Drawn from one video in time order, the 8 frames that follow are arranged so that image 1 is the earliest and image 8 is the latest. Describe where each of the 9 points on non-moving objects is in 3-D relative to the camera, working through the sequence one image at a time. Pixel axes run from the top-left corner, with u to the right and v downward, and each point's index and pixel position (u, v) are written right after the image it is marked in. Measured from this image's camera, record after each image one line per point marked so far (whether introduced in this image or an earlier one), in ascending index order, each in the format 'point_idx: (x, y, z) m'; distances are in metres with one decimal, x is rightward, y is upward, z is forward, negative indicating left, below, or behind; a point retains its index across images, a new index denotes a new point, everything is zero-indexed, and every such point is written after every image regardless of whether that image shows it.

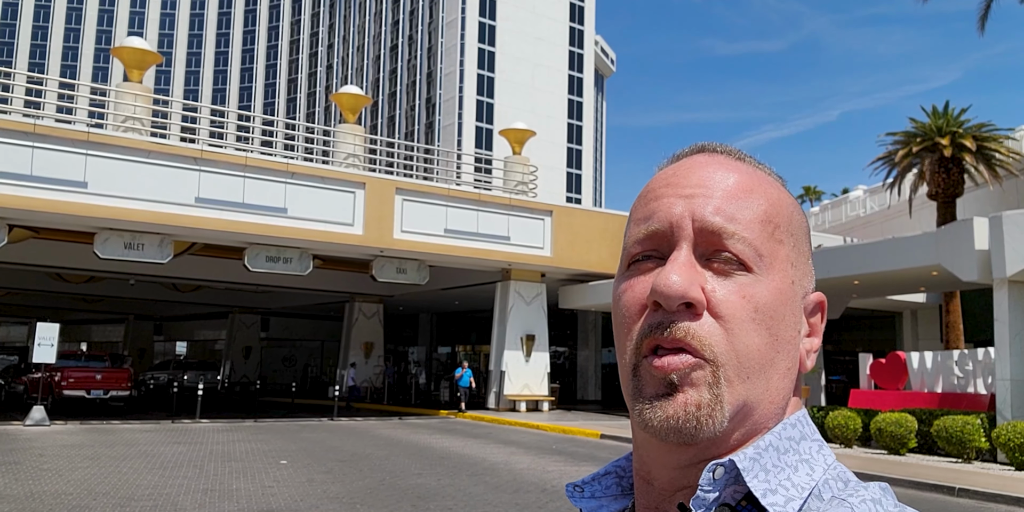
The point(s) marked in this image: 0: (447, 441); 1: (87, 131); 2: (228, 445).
0: (-1.3, -3.8, +17.1) m
1: (-10.0, +2.9, +19.7) m
2: (-5.3, -3.6, +15.7) m
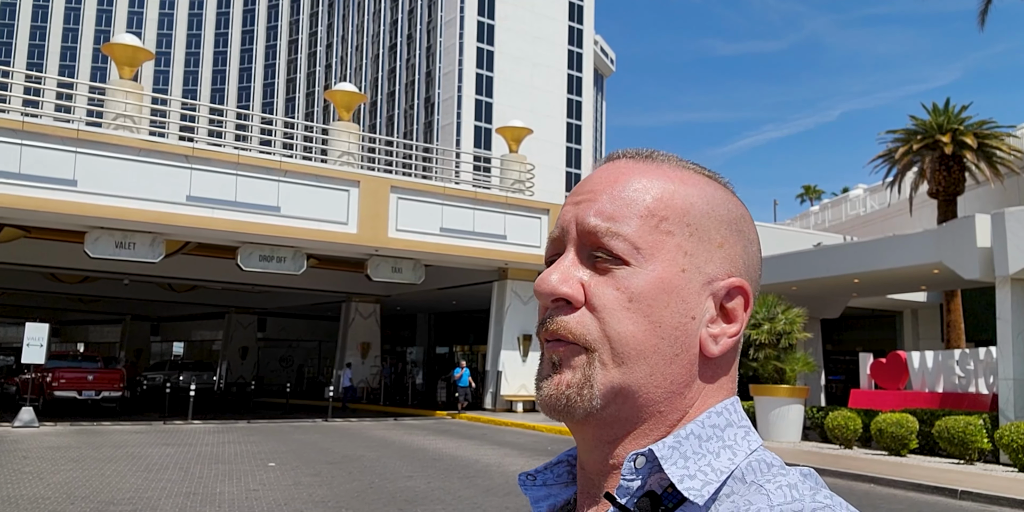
0: (-1.4, -3.8, +16.9) m
1: (-10.1, +3.0, +19.4) m
2: (-5.4, -3.5, +15.5) m
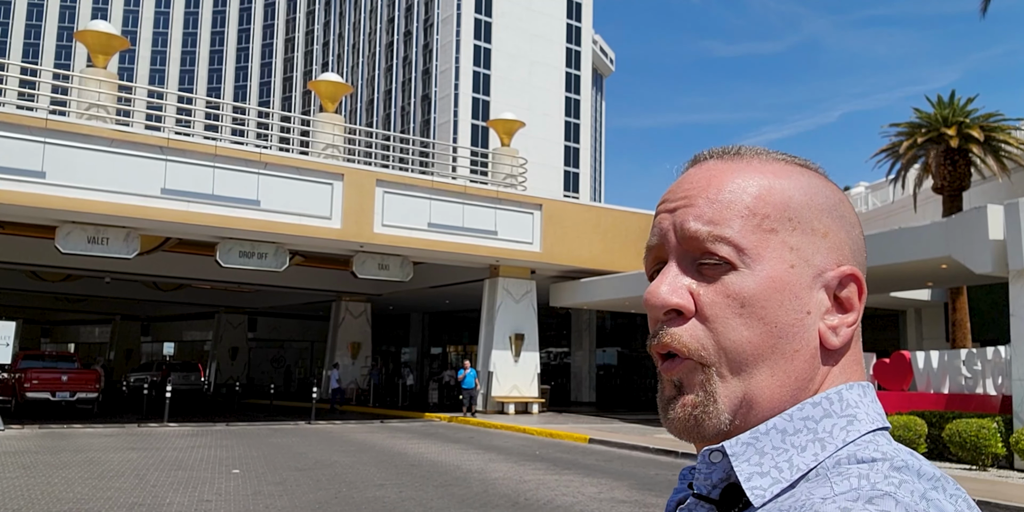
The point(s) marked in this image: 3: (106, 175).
0: (-1.7, -3.7, +16.0) m
1: (-10.4, +3.1, +18.6) m
2: (-5.7, -3.4, +14.6) m
3: (-9.3, +1.9, +19.2) m
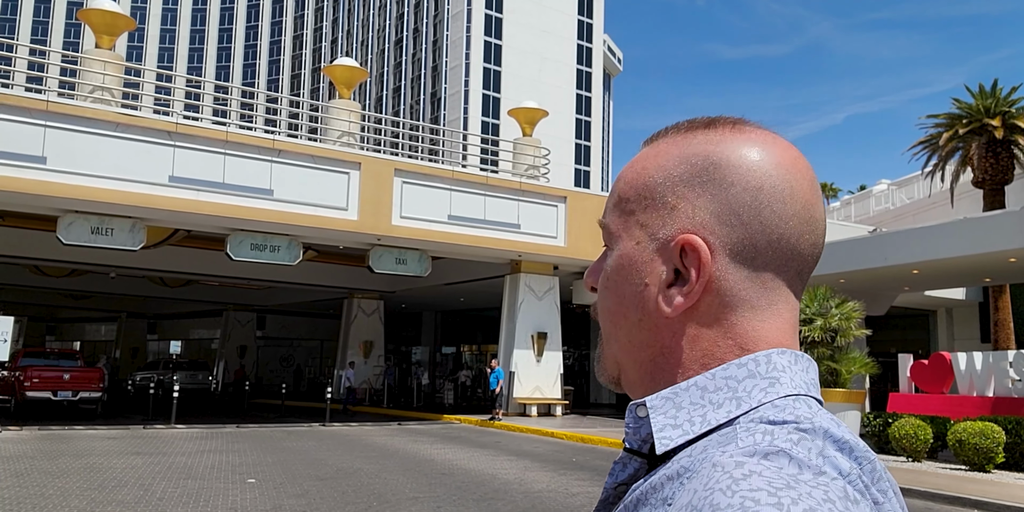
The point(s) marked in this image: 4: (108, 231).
0: (-1.1, -3.5, +14.8) m
1: (-9.8, +3.3, +17.5) m
2: (-5.1, -3.2, +13.5) m
3: (-8.7, +2.0, +18.1) m
4: (-9.4, +0.6, +19.4) m
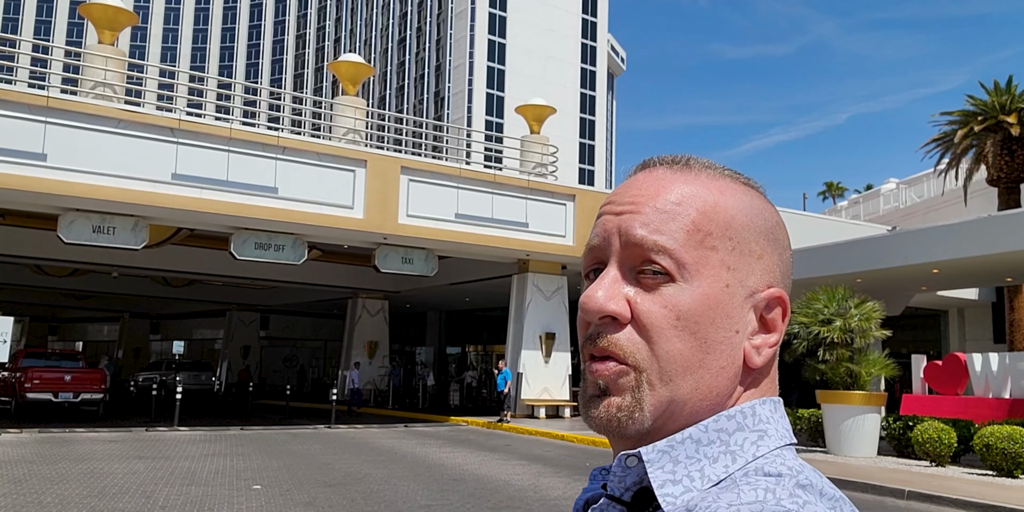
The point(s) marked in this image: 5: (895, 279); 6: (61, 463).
0: (-0.9, -3.5, +14.5) m
1: (-9.6, +3.3, +17.1) m
2: (-4.9, -3.2, +13.1) m
3: (-8.5, +2.1, +17.7) m
4: (-9.2, +0.6, +19.0) m
5: (+8.4, -0.5, +18.1) m
6: (-6.7, -3.1, +12.4) m
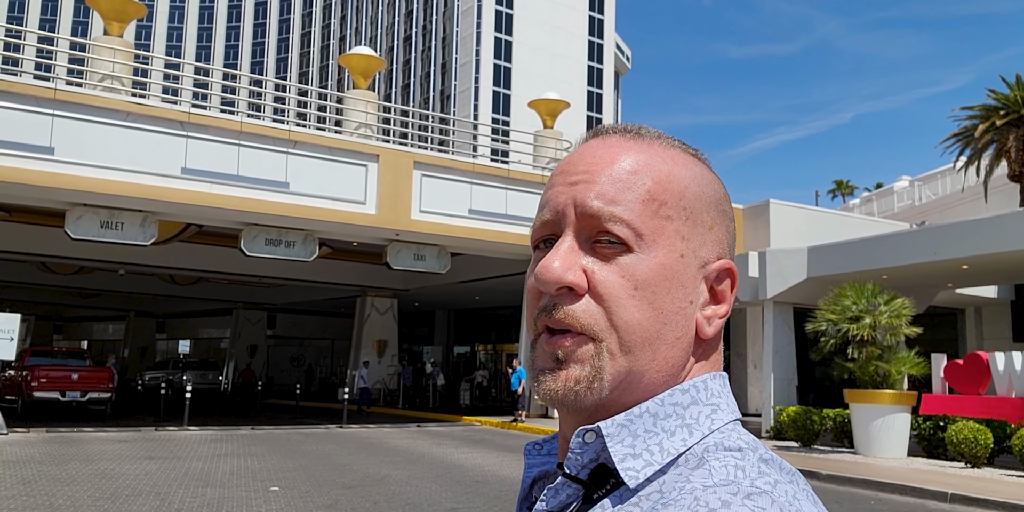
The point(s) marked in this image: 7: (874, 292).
0: (-0.5, -3.4, +14.1) m
1: (-9.2, +3.4, +16.7) m
2: (-4.6, -3.1, +12.8) m
3: (-8.1, +2.2, +17.3) m
4: (-8.8, +0.7, +18.6) m
5: (+8.7, -0.4, +17.7) m
6: (-6.4, -3.0, +12.0) m
7: (+6.7, -0.7, +15.4) m
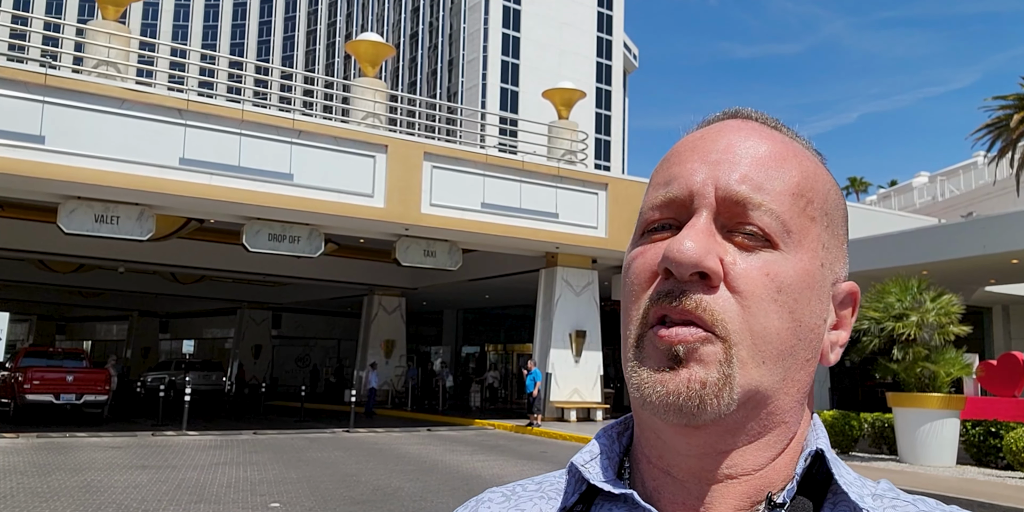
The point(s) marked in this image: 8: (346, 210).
0: (-0.2, -3.3, +13.1) m
1: (-8.9, +3.5, +15.8) m
2: (-4.3, -3.0, +11.8) m
3: (-7.8, +2.3, +16.4) m
4: (-8.5, +0.8, +17.7) m
5: (+9.1, -0.3, +16.6) m
6: (-6.1, -2.9, +11.1) m
7: (+7.0, -0.6, +14.4) m
8: (-3.8, +1.0, +18.8) m
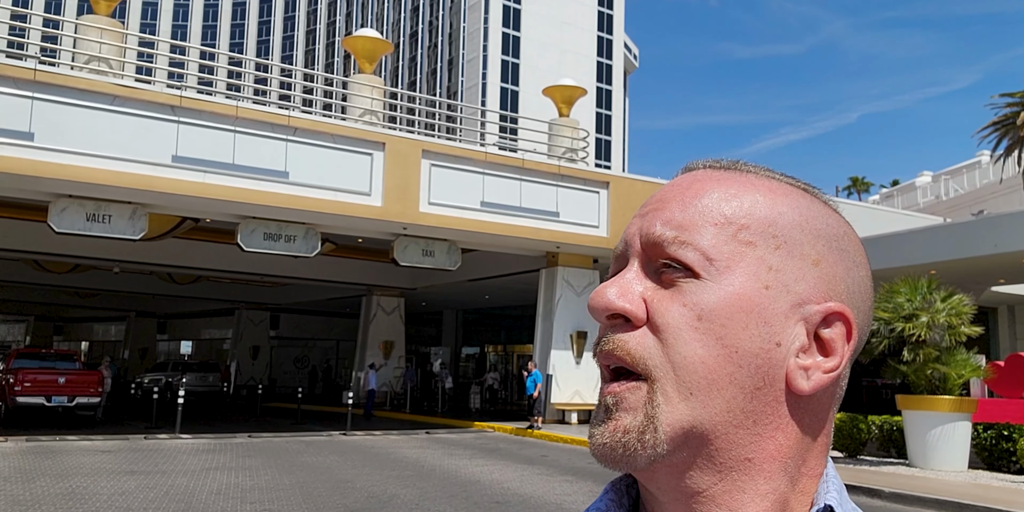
0: (-0.2, -3.3, +12.7) m
1: (-8.9, +3.5, +15.5) m
2: (-4.3, -3.0, +11.4) m
3: (-7.8, +2.3, +16.0) m
4: (-8.5, +0.8, +17.4) m
5: (+9.1, -0.3, +16.3) m
6: (-6.1, -2.9, +10.7) m
7: (+7.0, -0.5, +14.0) m
8: (-3.8, +1.0, +18.4) m
